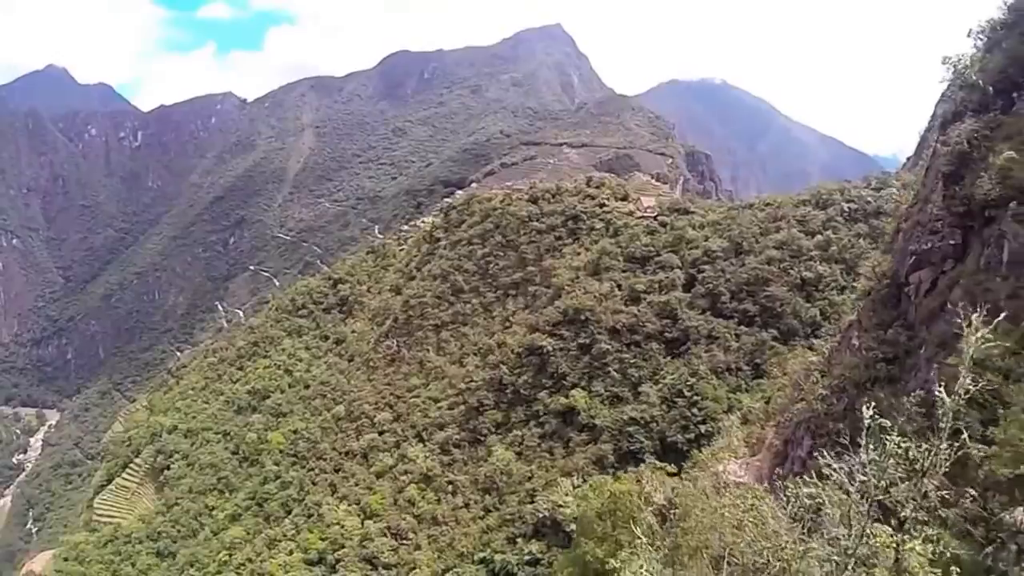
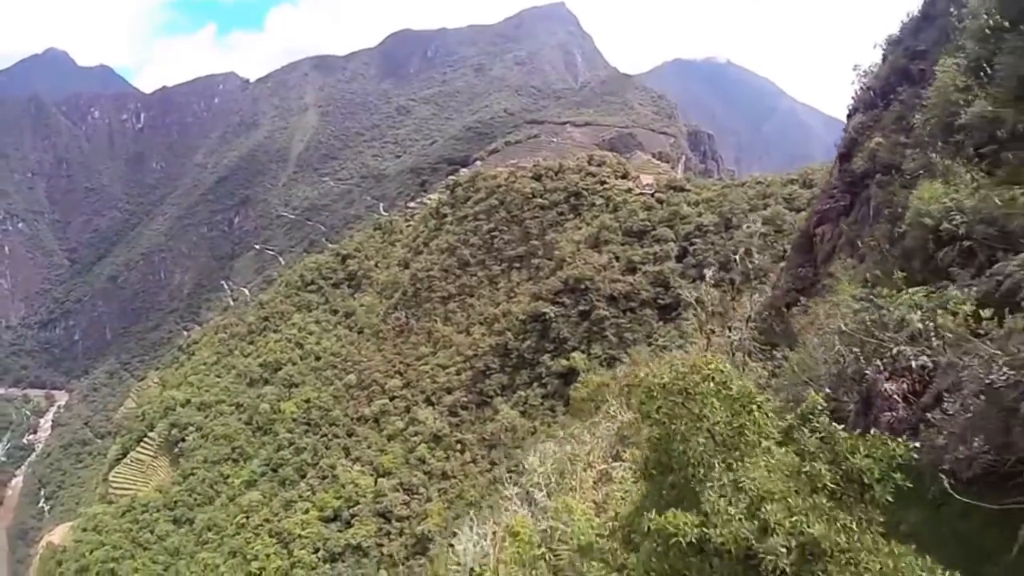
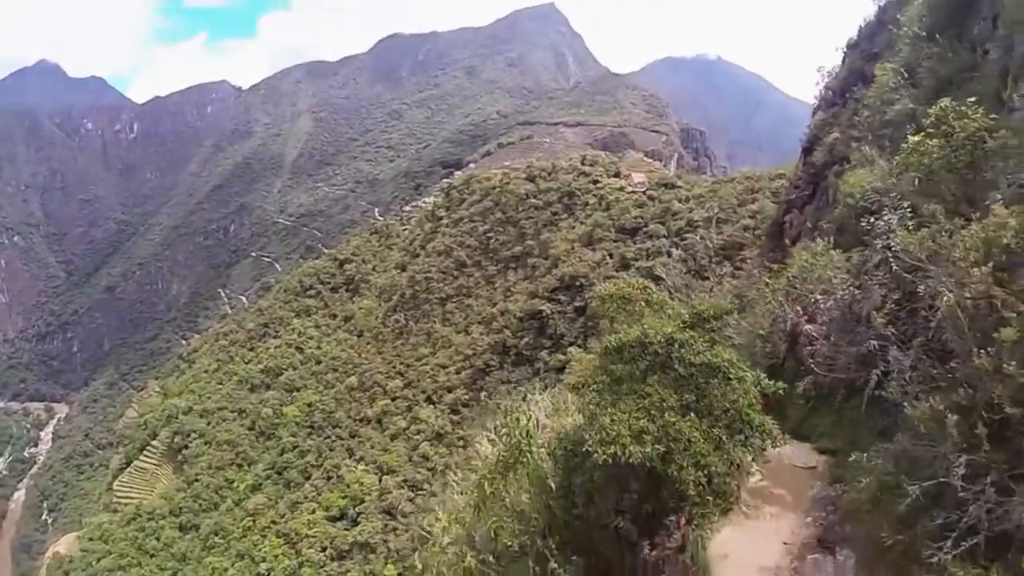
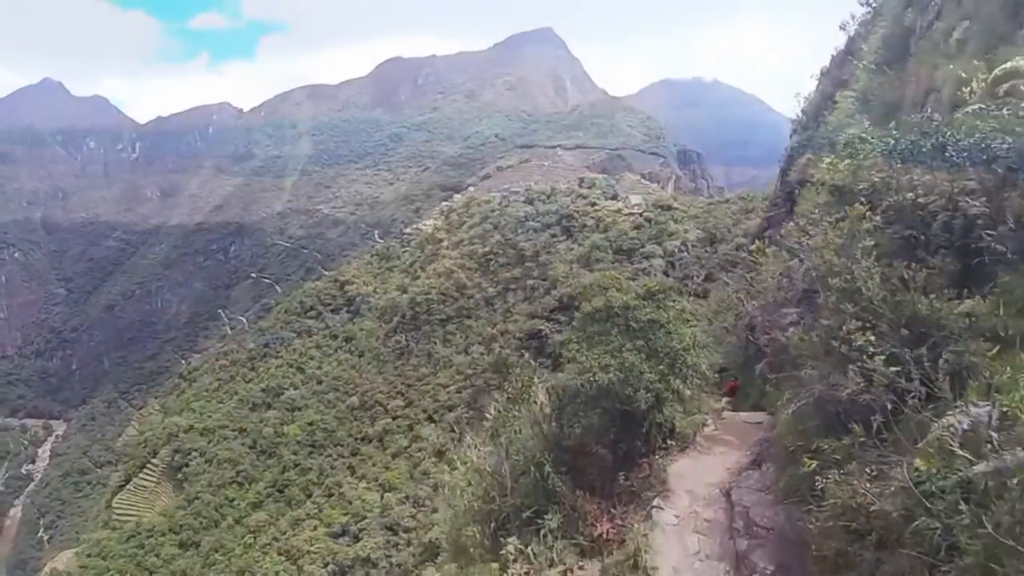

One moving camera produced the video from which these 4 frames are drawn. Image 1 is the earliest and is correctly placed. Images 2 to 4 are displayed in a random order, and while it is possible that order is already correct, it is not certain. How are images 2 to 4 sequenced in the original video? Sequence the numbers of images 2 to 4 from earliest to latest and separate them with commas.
2, 3, 4
